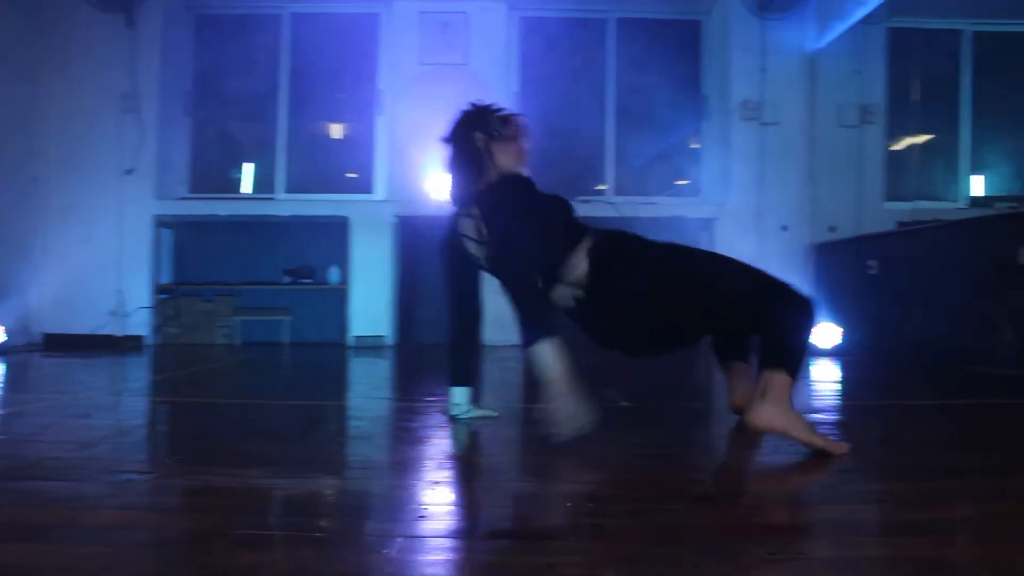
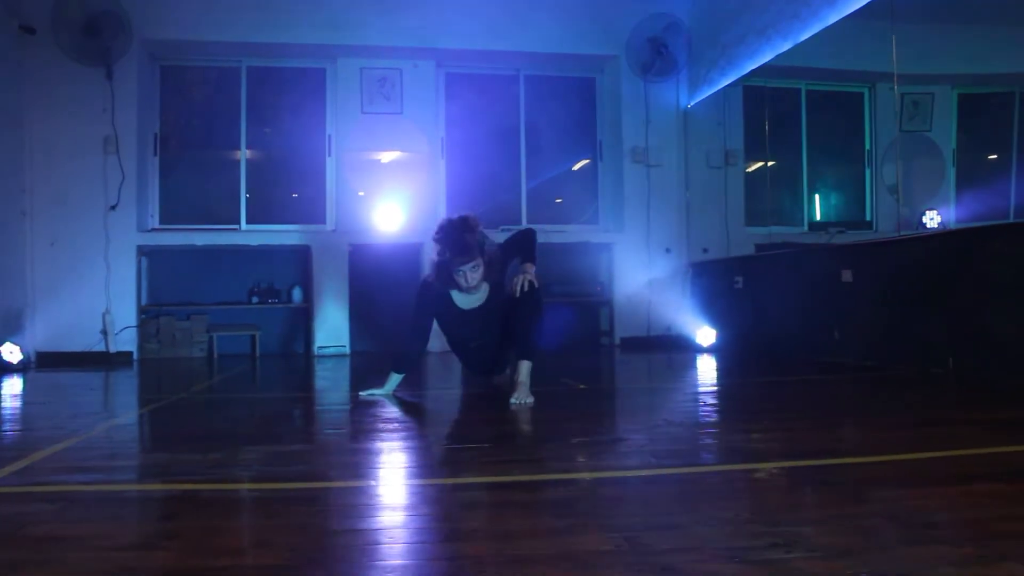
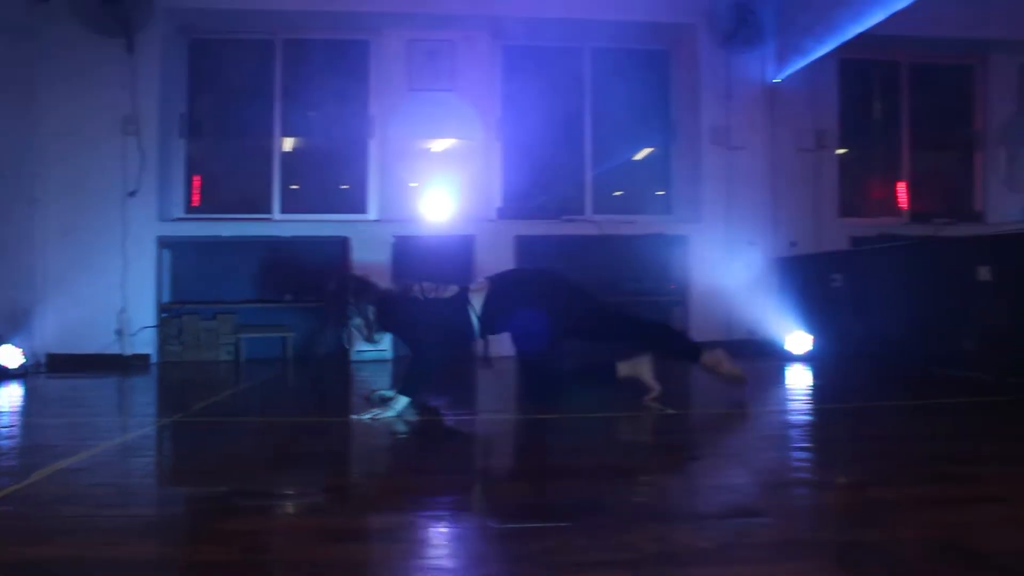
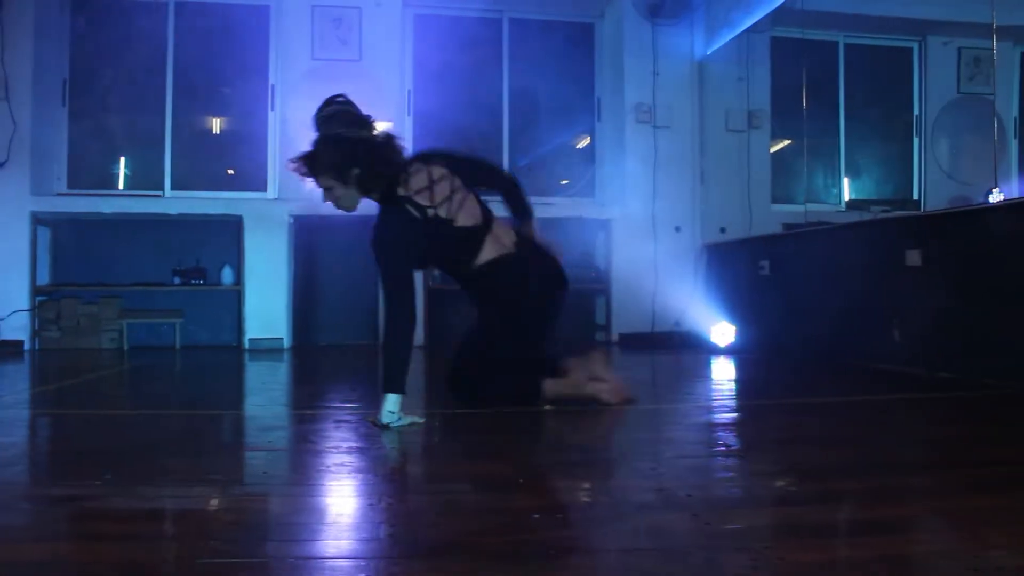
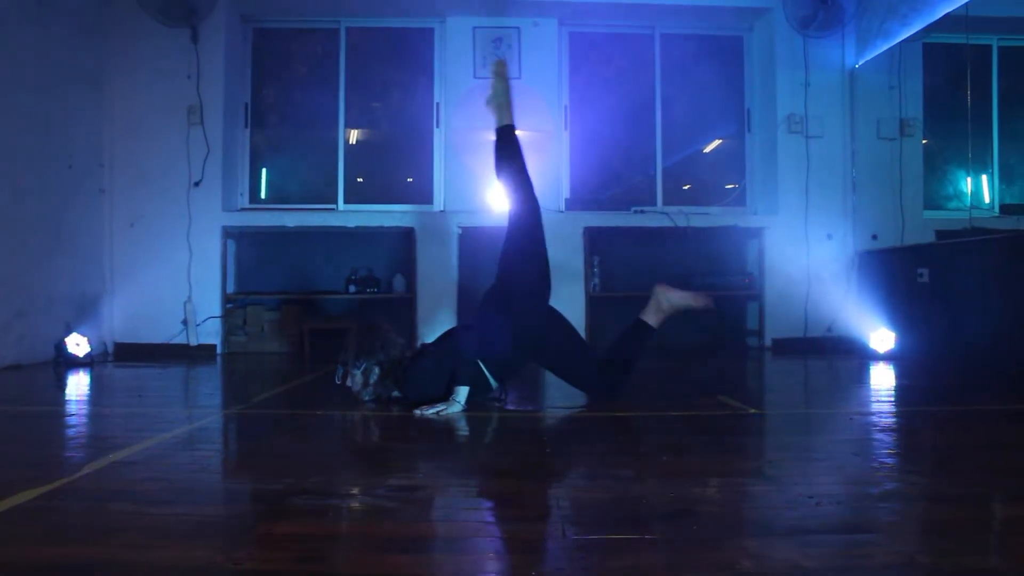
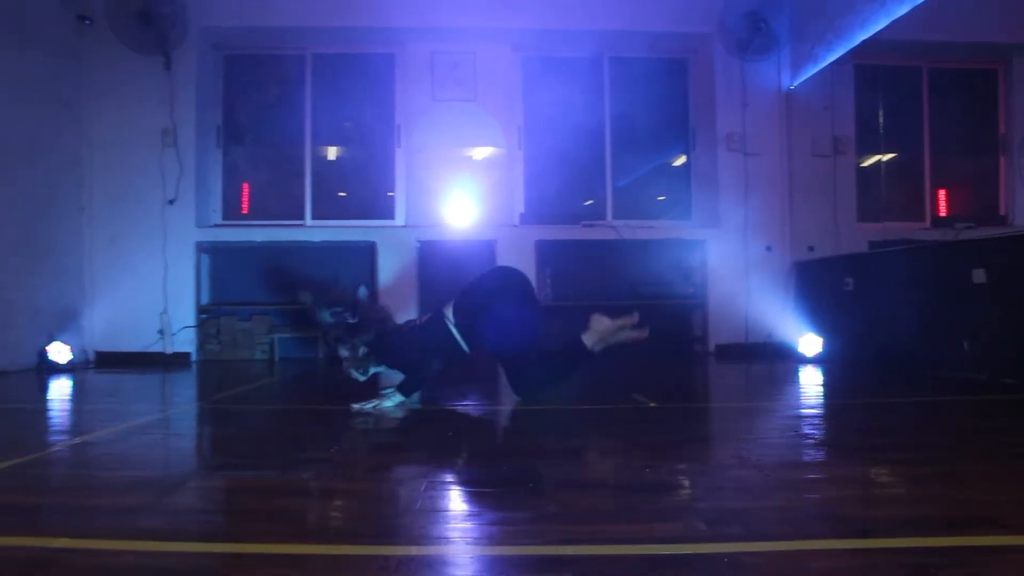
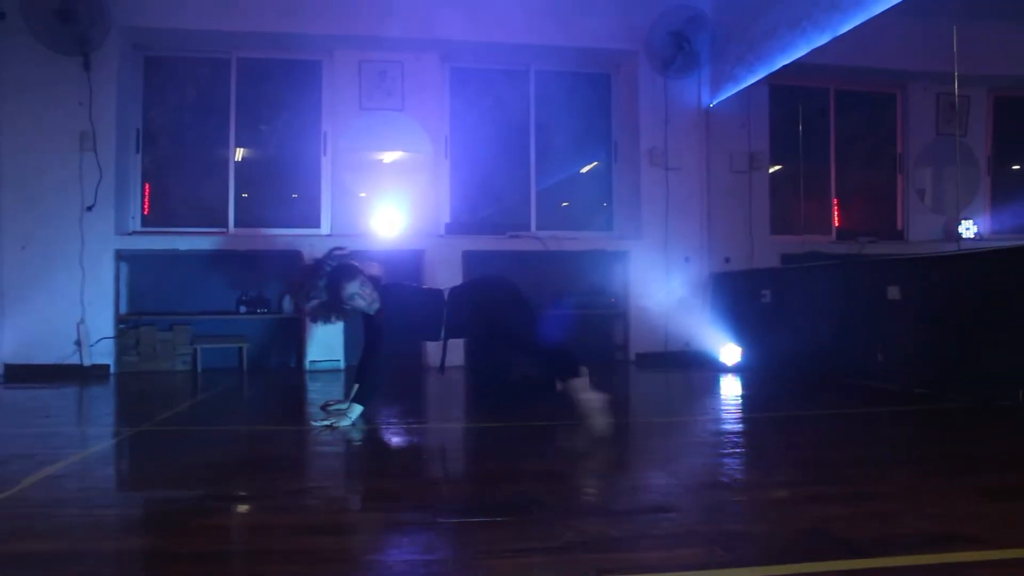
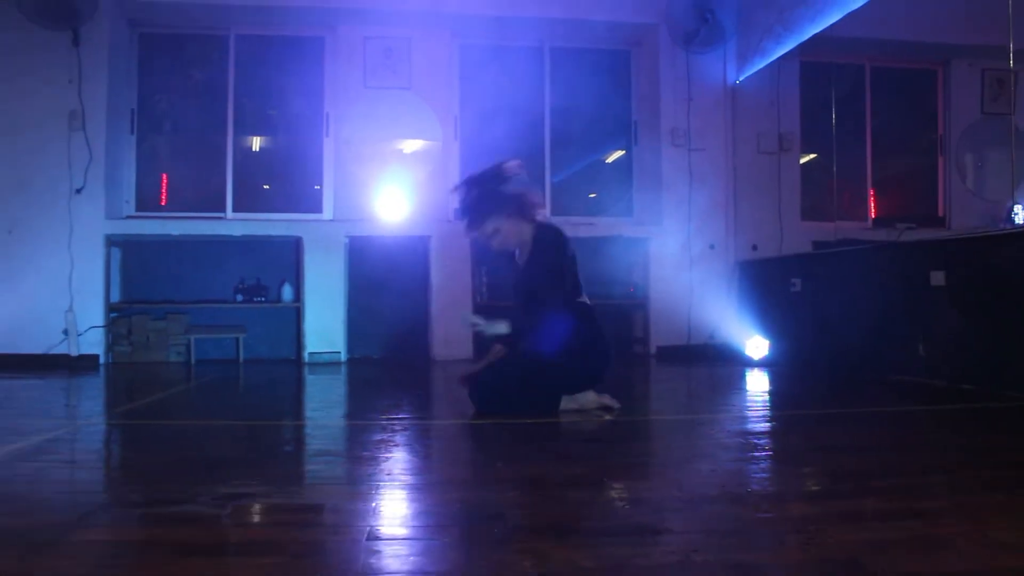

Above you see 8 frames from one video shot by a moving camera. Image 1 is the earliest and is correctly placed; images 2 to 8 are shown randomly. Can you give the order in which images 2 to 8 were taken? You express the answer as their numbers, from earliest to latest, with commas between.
4, 8, 6, 5, 3, 7, 2
